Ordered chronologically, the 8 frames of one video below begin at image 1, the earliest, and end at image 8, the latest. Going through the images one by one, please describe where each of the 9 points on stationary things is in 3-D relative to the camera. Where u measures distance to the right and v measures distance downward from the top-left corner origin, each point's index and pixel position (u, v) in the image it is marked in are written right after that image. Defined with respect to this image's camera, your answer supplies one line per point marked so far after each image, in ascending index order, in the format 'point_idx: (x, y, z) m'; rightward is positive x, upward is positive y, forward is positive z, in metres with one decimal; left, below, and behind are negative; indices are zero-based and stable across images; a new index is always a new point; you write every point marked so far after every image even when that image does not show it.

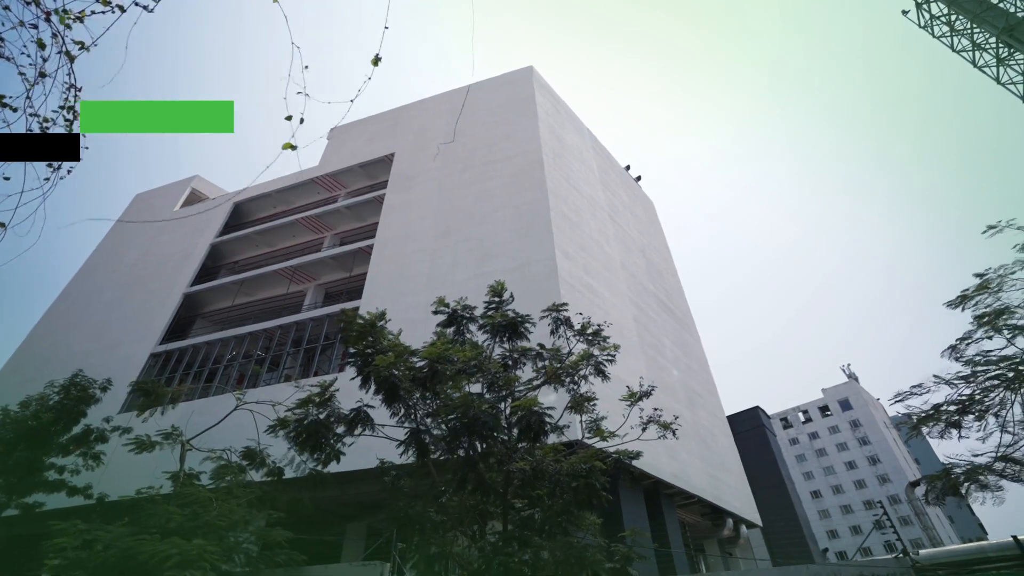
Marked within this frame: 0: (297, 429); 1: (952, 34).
0: (-3.1, -1.9, +8.0) m
1: (+14.1, +8.1, +18.2) m
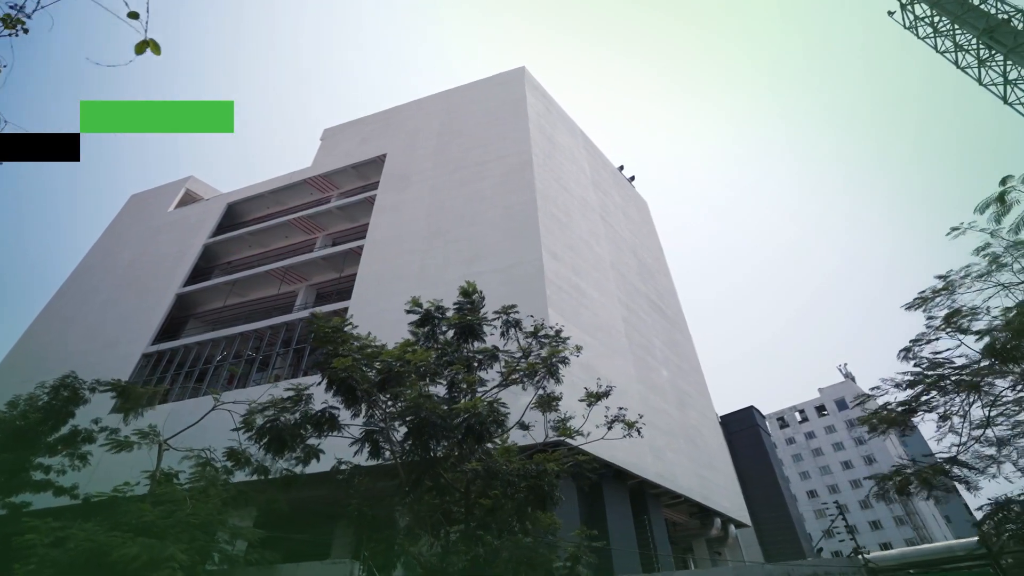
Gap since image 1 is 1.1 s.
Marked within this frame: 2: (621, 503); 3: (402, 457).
0: (-3.6, -2.0, +8.1) m
1: (+13.6, +8.1, +18.3) m
2: (+3.7, -7.4, +19.9) m
3: (-1.6, -2.2, +7.7) m
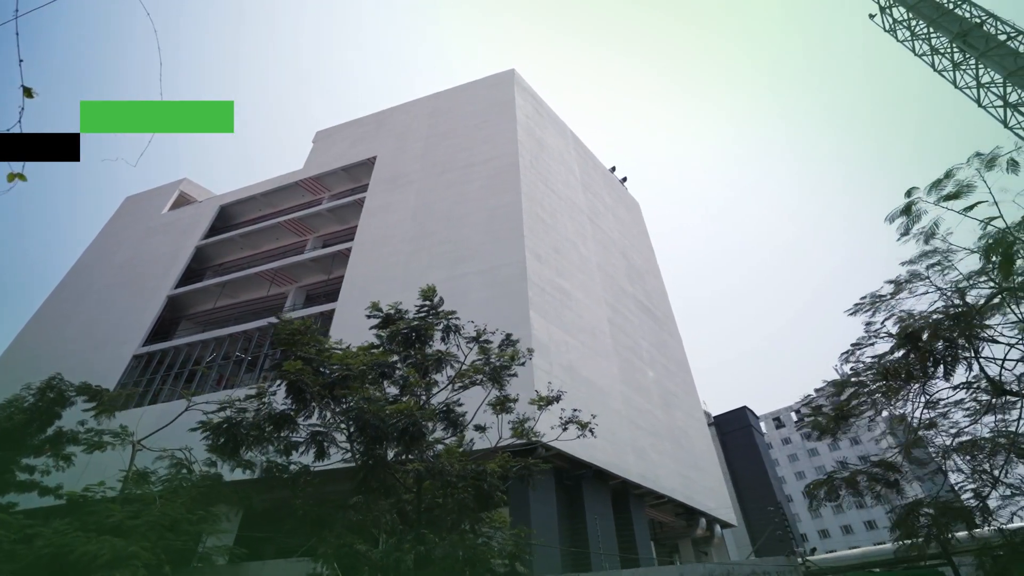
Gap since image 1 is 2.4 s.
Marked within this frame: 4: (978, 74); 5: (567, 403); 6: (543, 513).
0: (-4.3, -2.1, +8.3) m
1: (+12.9, +8.0, +18.4) m
2: (+3.1, -7.4, +20.1) m
3: (-2.3, -2.3, +7.9) m
4: (+12.8, +5.9, +15.7) m
5: (+1.9, -4.0, +20.0) m
6: (+0.9, -6.6, +17.0) m
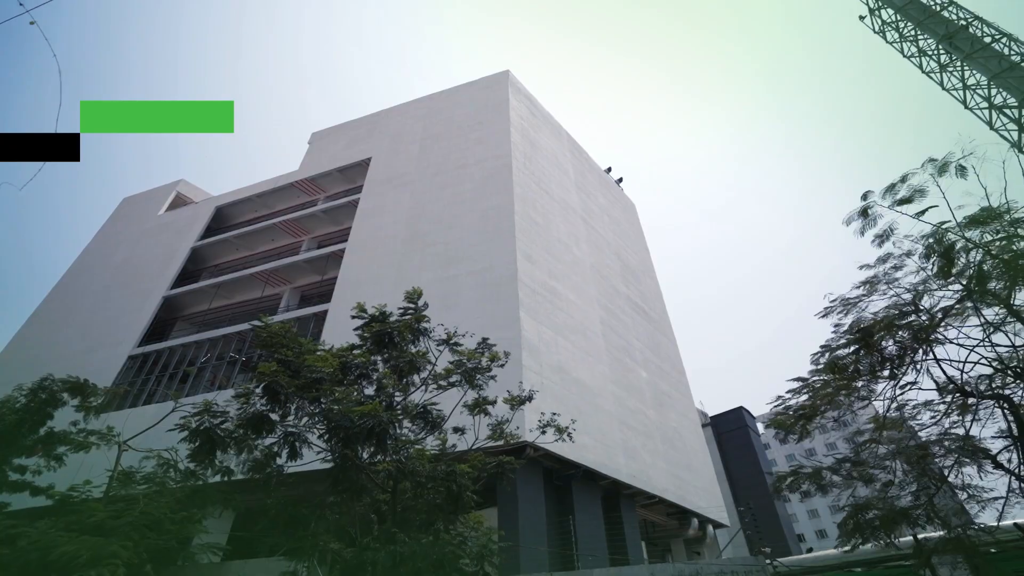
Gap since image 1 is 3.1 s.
0: (-4.6, -2.1, +8.4) m
1: (+12.5, +8.0, +18.5) m
2: (+2.8, -7.5, +20.2) m
3: (-2.6, -2.3, +8.0) m
4: (+12.4, +5.8, +15.8) m
5: (+1.6, -4.0, +20.1) m
6: (+0.5, -6.6, +17.1) m
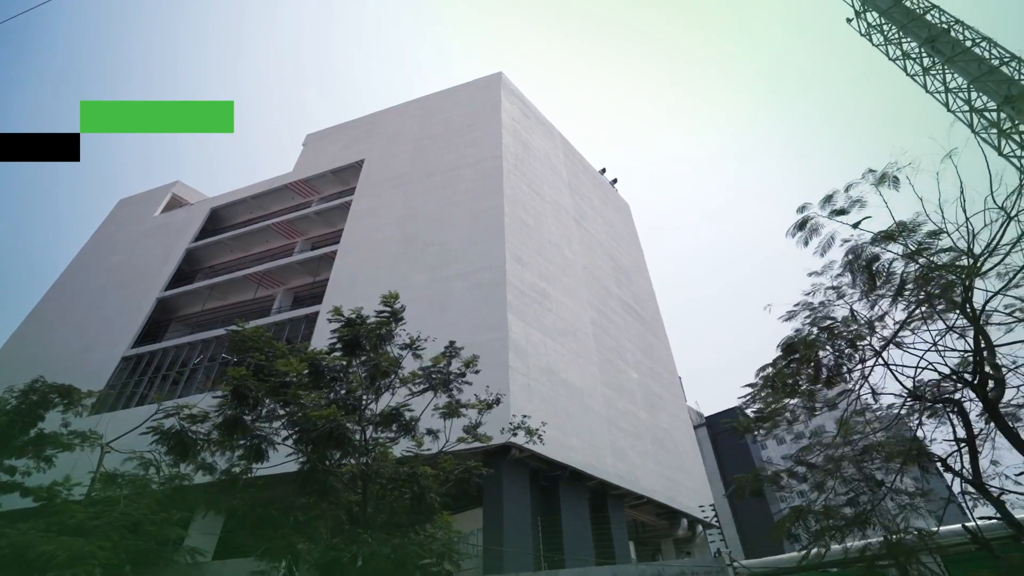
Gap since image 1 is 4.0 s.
0: (-5.1, -2.2, +8.6) m
1: (+12.1, +7.9, +18.6) m
2: (+2.3, -7.5, +20.3) m
3: (-3.1, -2.4, +8.1) m
4: (+12.0, +5.8, +15.9) m
5: (+1.1, -4.1, +20.2) m
6: (+0.1, -6.7, +17.2) m
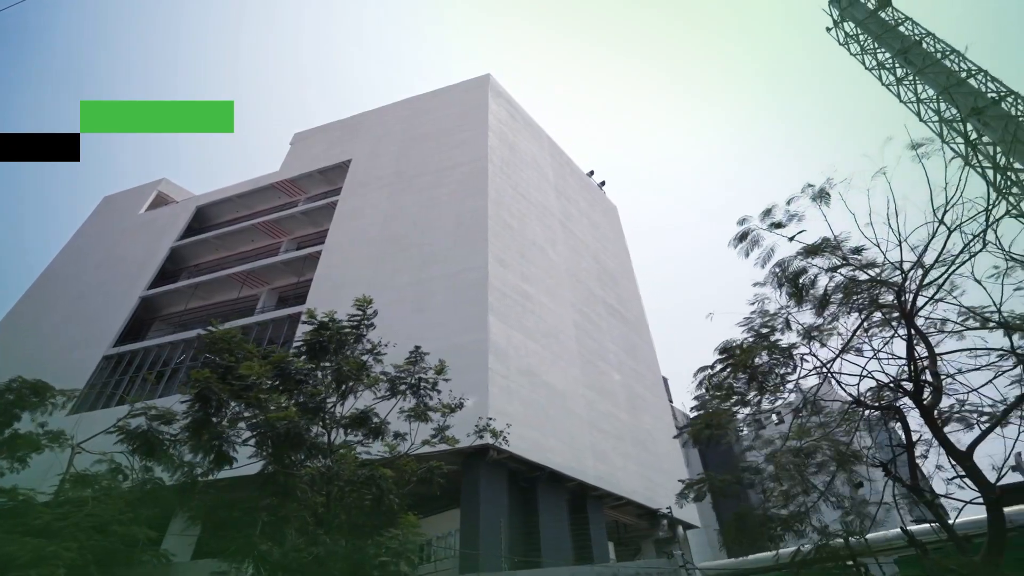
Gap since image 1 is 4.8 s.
0: (-5.6, -2.2, +8.6) m
1: (+11.5, +7.7, +18.9) m
2: (+1.6, -7.6, +20.4) m
3: (-3.6, -2.5, +8.2) m
4: (+11.4, +5.6, +16.2) m
5: (+0.4, -4.2, +20.3) m
6: (-0.6, -6.8, +17.3) m
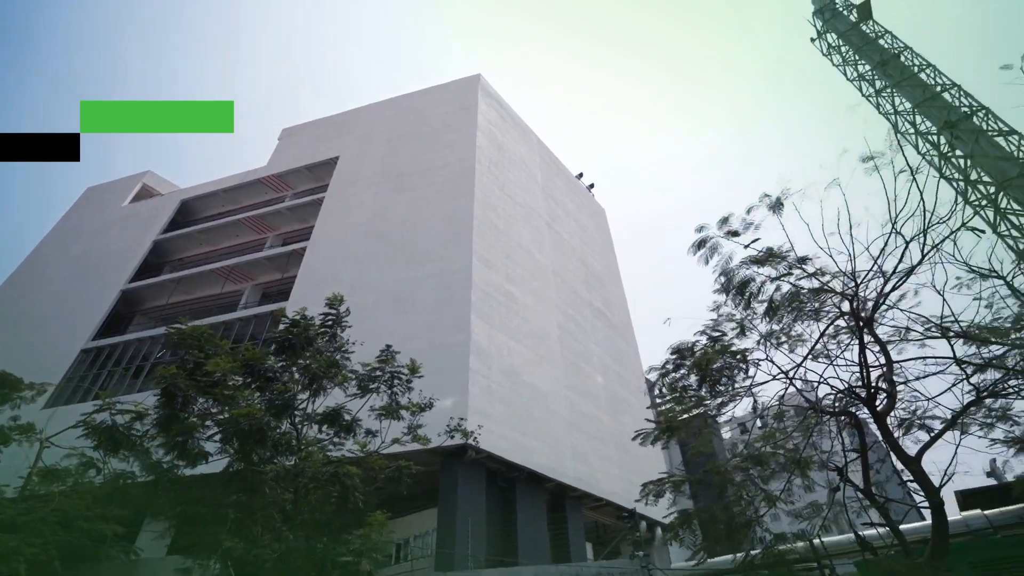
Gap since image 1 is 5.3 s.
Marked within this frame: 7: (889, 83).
0: (-6.1, -2.1, +8.5) m
1: (+11.1, +7.5, +19.1) m
2: (+0.8, -7.7, +20.5) m
3: (-4.1, -2.4, +8.2) m
4: (+10.9, +5.4, +16.4) m
5: (-0.3, -4.2, +20.3) m
6: (-1.3, -6.8, +17.3) m
7: (+10.8, +5.9, +16.3) m
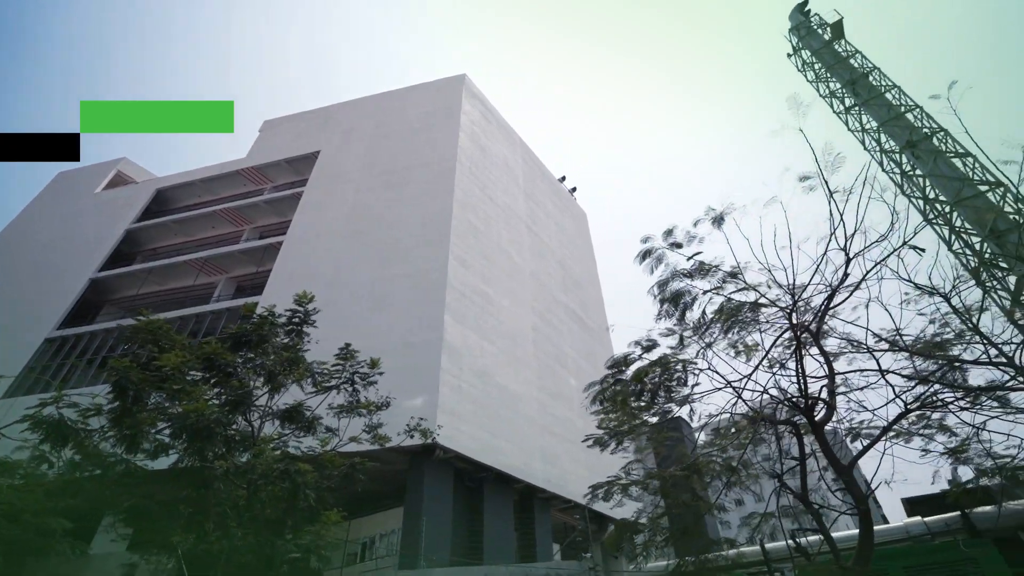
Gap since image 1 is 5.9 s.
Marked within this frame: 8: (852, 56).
0: (-6.7, -2.0, +8.4) m
1: (+10.4, +7.1, +19.5) m
2: (-0.3, -7.7, +20.6) m
3: (-4.7, -2.3, +8.1) m
4: (+10.3, +5.0, +16.8) m
5: (-1.3, -4.2, +20.4) m
6: (-2.3, -6.8, +17.3) m
7: (+10.1, +5.5, +16.7) m
8: (+10.5, +7.2, +17.7) m
